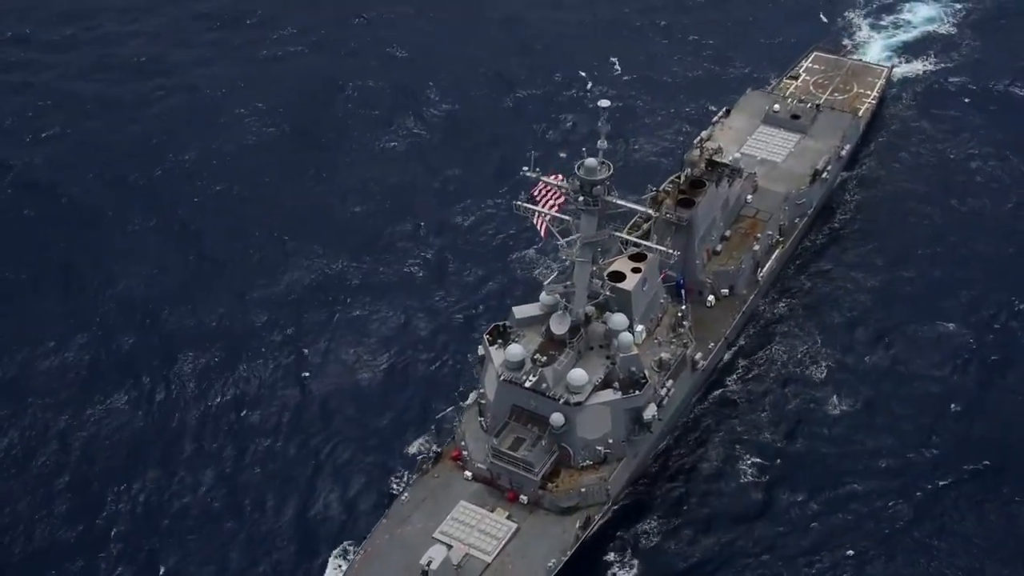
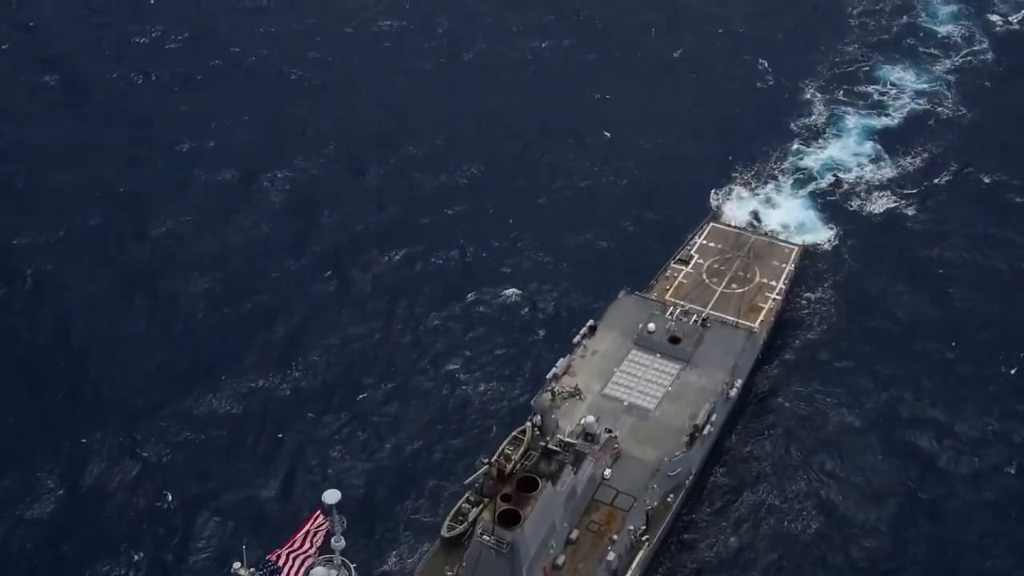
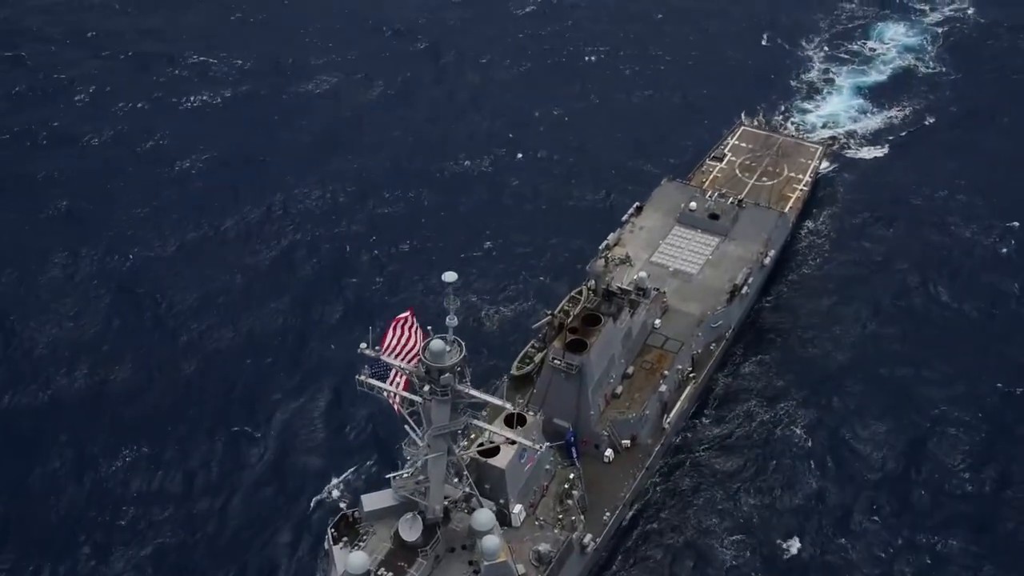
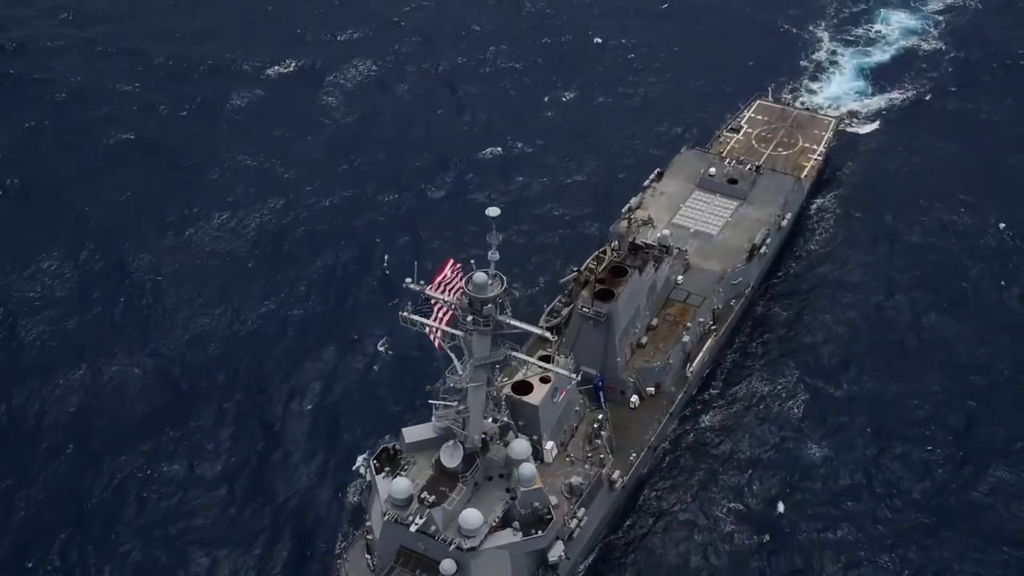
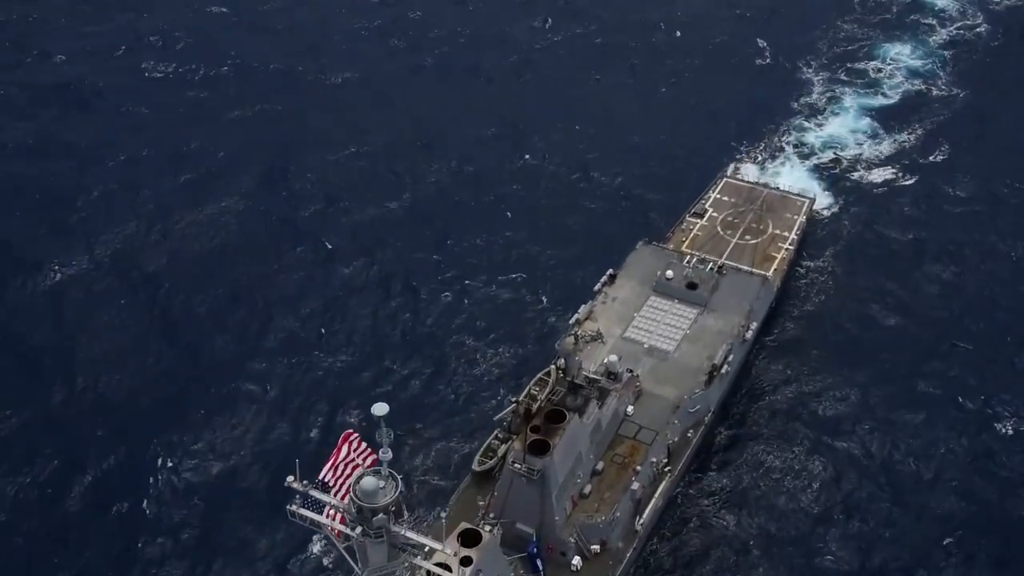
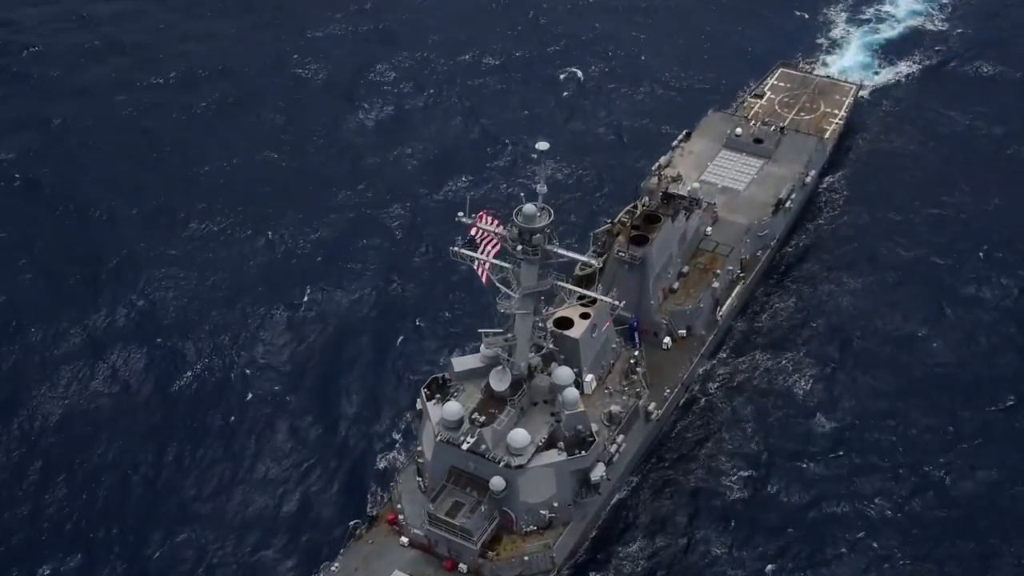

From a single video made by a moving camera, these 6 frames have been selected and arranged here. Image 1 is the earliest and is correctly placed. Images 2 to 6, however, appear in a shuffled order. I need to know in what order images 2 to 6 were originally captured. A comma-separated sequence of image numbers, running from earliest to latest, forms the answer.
6, 4, 3, 5, 2
